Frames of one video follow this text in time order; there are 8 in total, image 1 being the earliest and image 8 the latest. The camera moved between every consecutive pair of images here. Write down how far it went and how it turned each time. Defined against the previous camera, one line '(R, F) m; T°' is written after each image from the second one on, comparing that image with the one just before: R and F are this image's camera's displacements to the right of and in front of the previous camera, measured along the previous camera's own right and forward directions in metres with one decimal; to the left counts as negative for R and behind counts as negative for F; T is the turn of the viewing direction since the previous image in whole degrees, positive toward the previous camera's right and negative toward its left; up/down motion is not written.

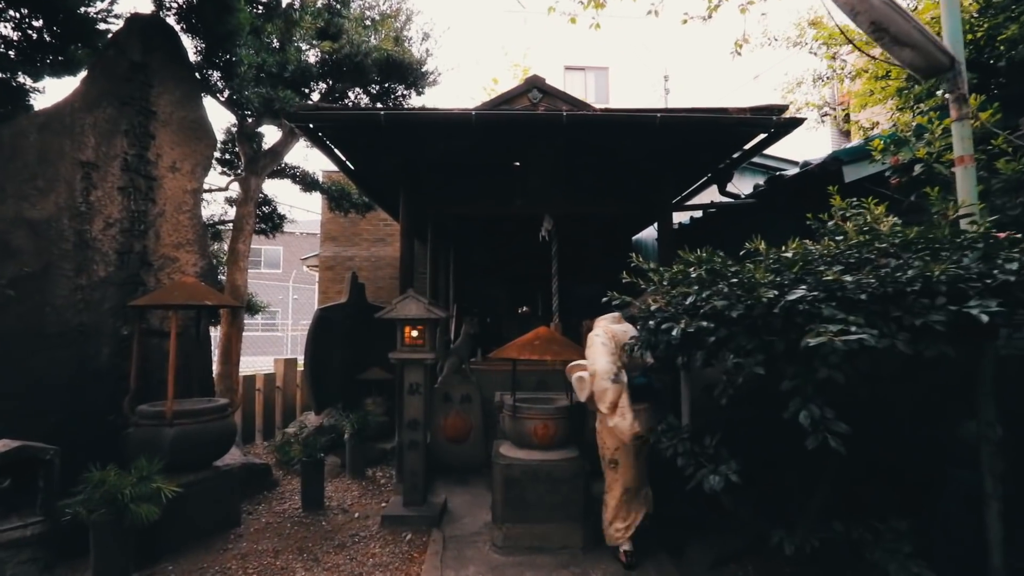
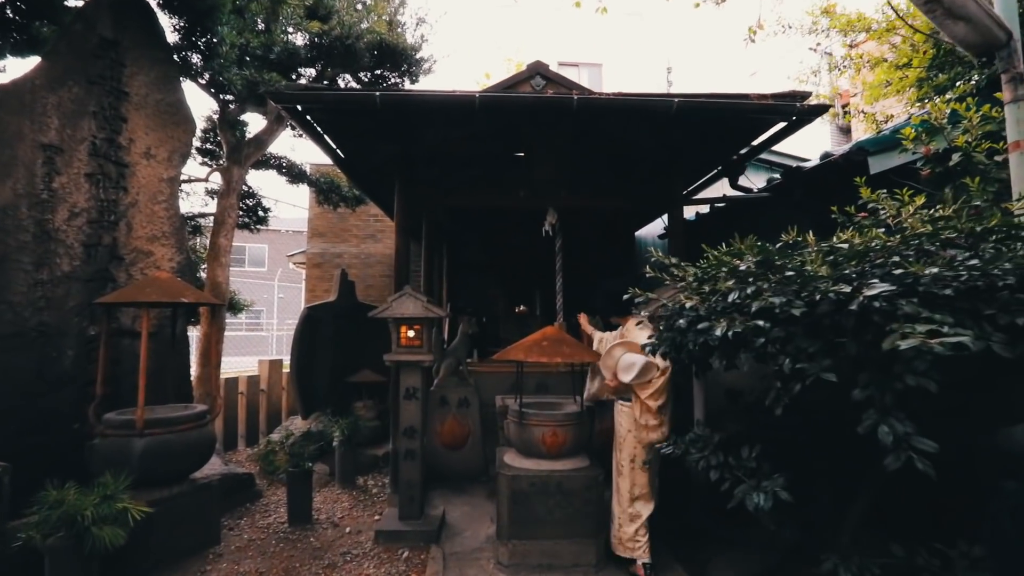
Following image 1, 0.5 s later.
(-0.2, +0.3) m; +1°
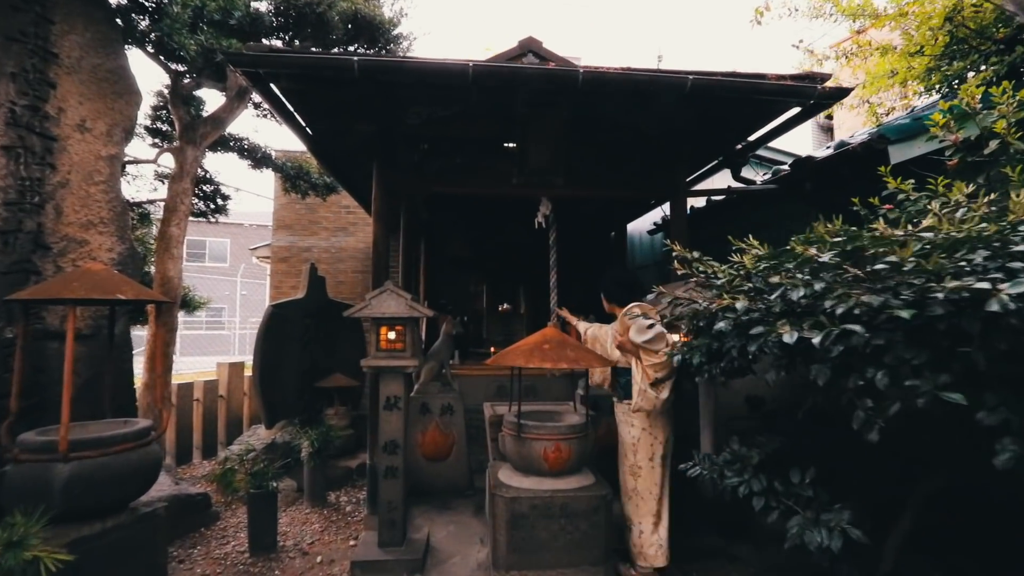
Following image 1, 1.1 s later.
(-0.2, +0.5) m; +3°
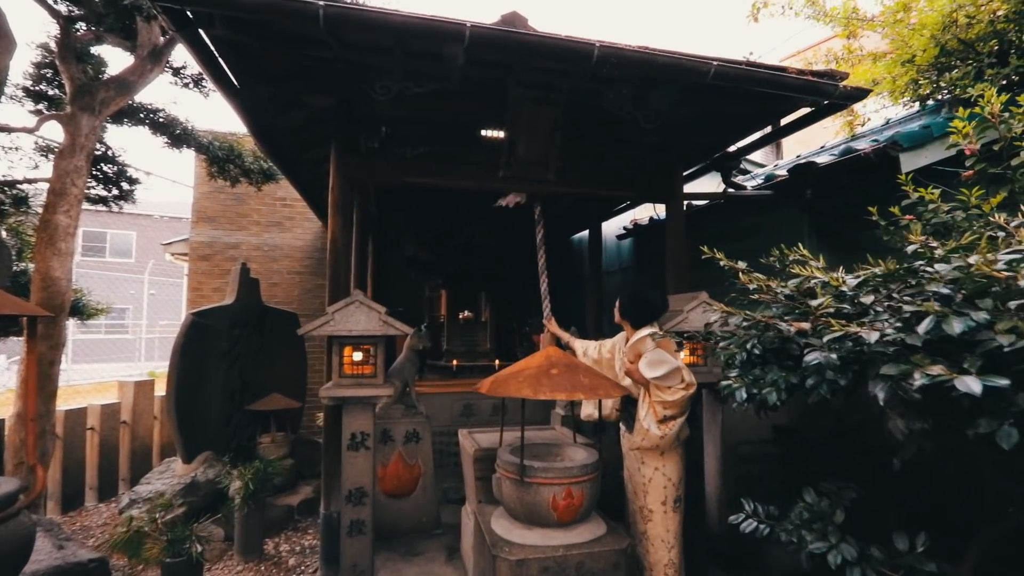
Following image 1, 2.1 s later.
(-0.4, +0.7) m; +8°
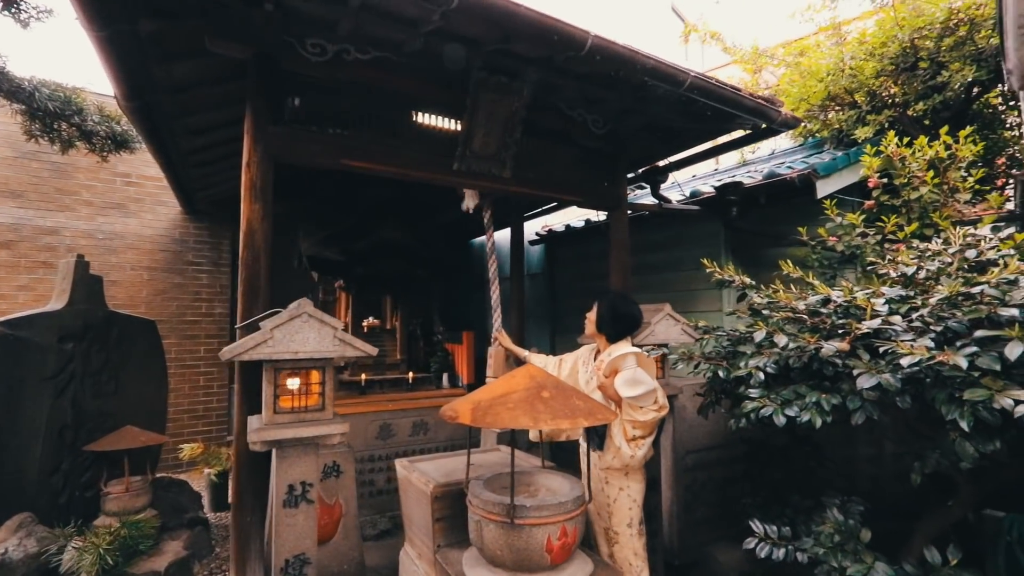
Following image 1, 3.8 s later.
(-0.7, +0.5) m; +16°
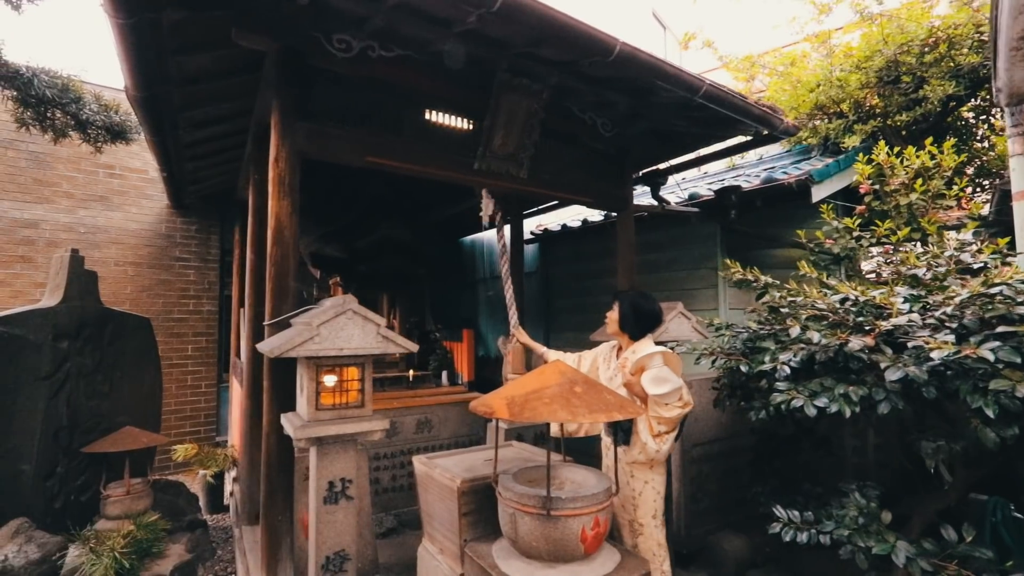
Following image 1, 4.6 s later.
(-0.4, -0.1) m; +3°
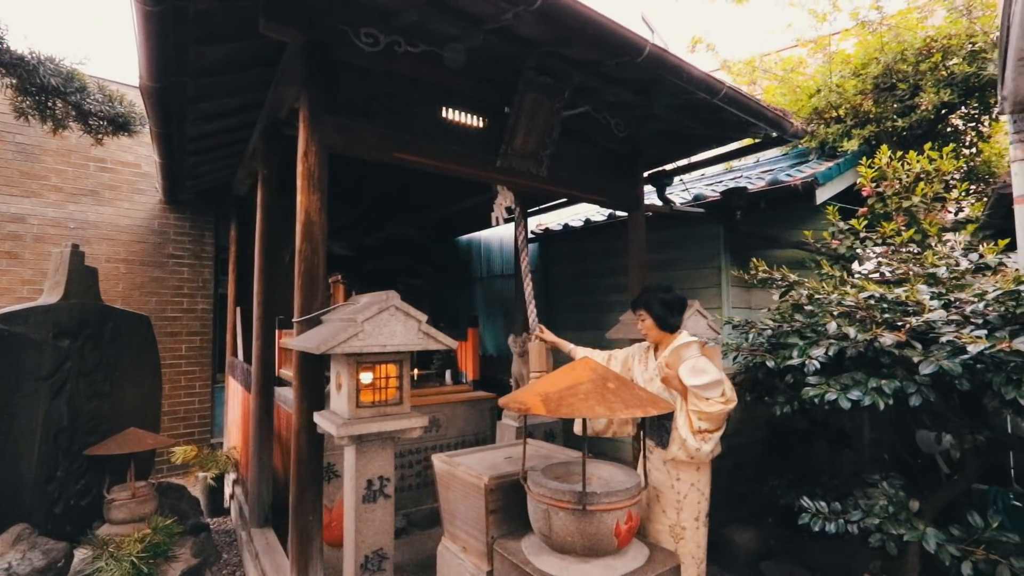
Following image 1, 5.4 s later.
(-0.3, 0.0) m; +2°
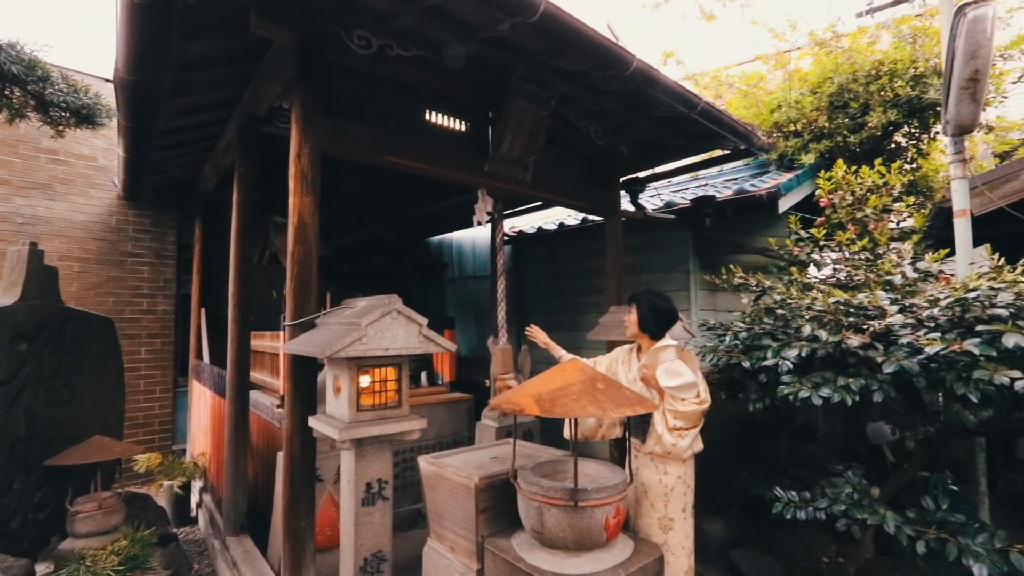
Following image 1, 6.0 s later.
(-0.2, -0.1) m; +5°
